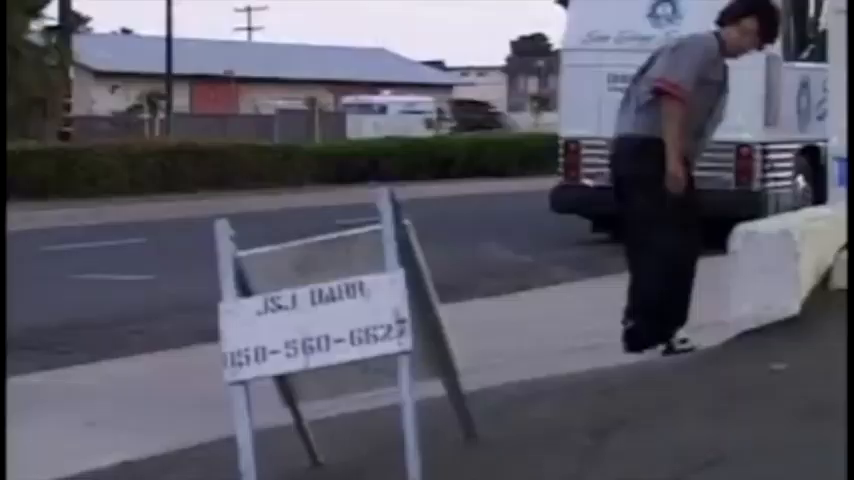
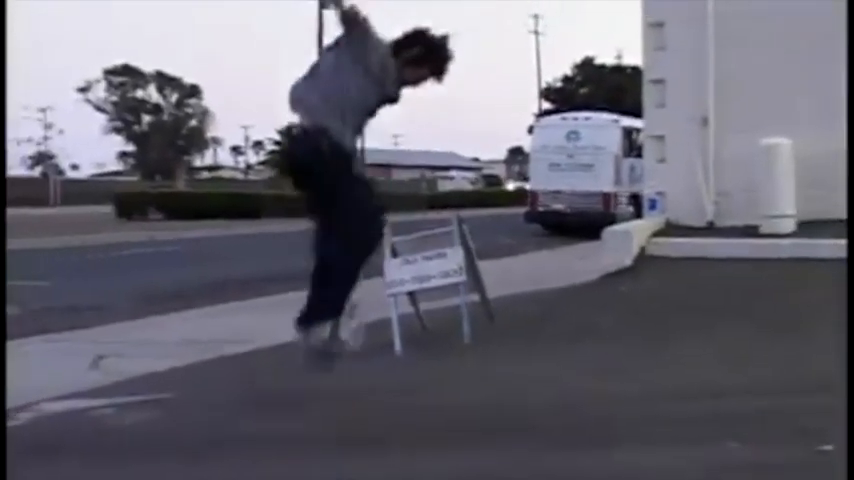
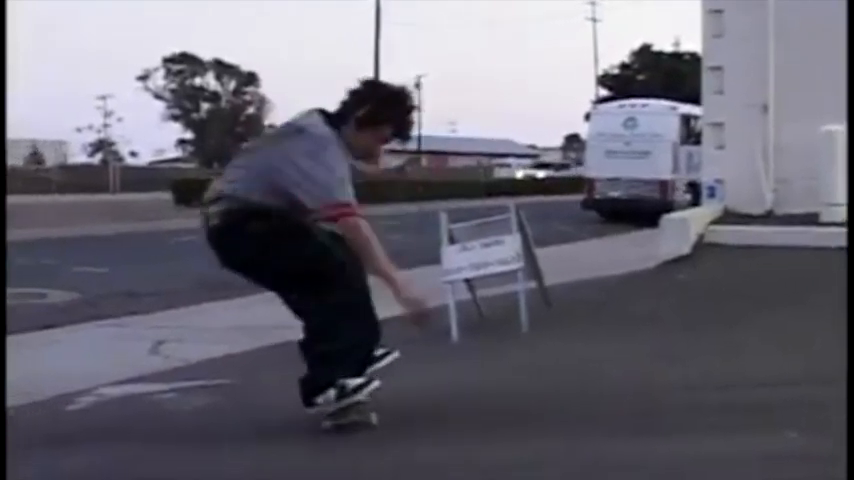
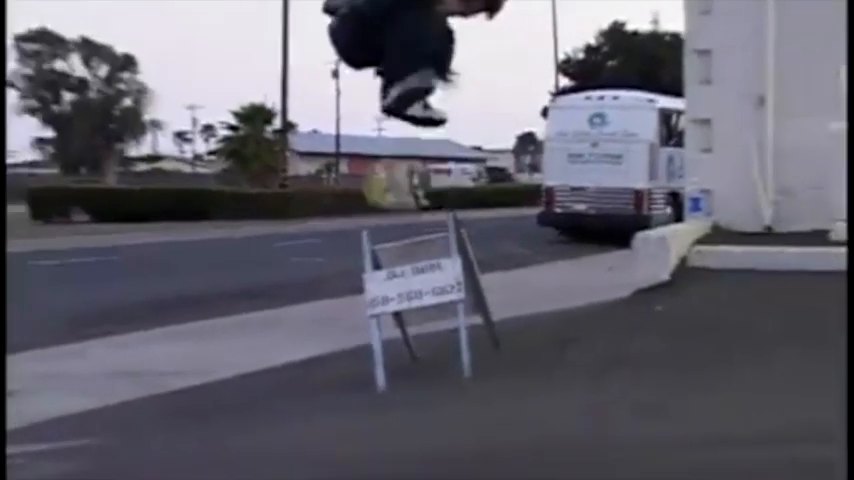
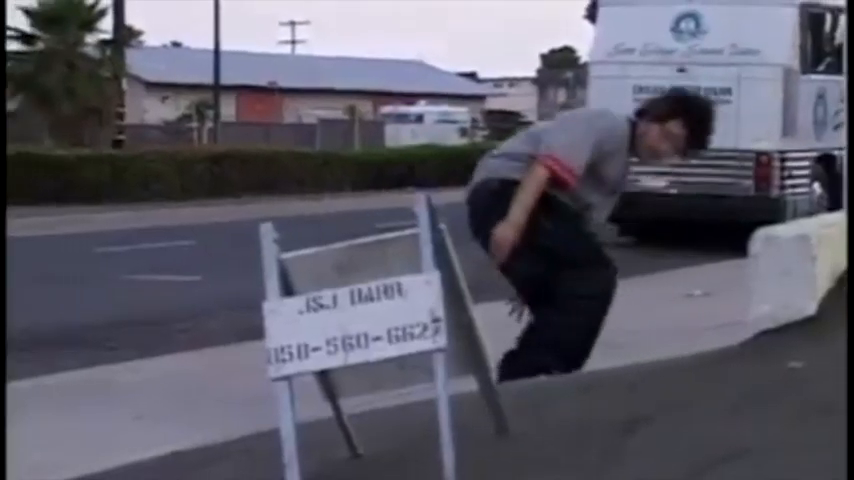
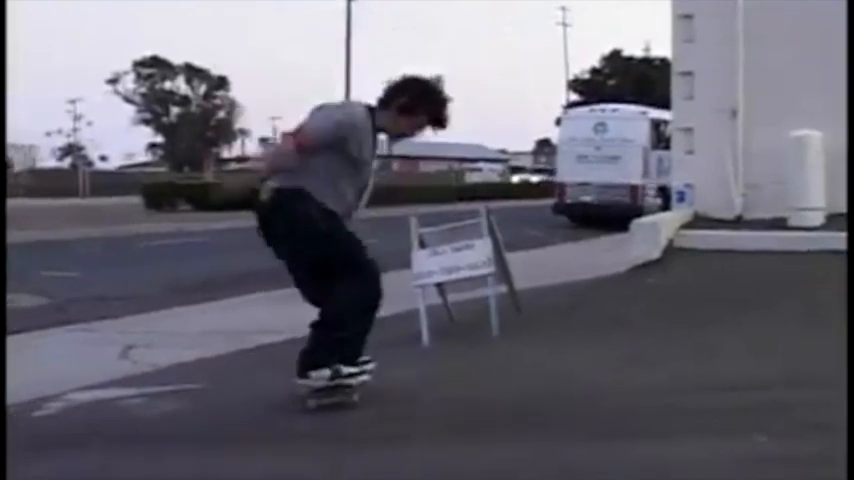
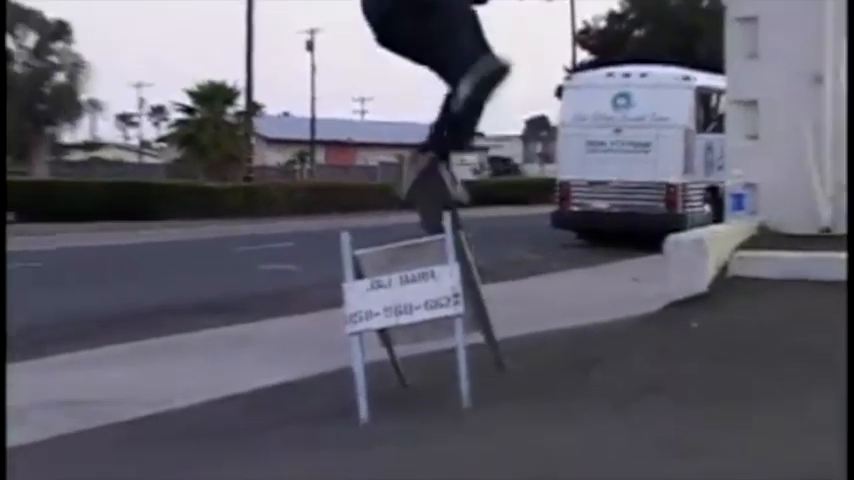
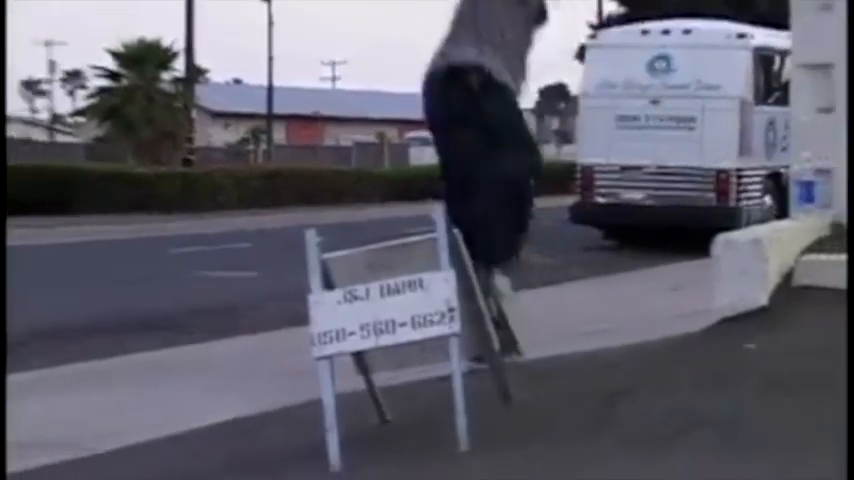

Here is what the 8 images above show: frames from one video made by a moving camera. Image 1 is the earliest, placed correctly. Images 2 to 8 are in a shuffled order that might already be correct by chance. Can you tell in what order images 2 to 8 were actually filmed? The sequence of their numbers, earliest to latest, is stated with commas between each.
5, 8, 7, 4, 2, 6, 3
